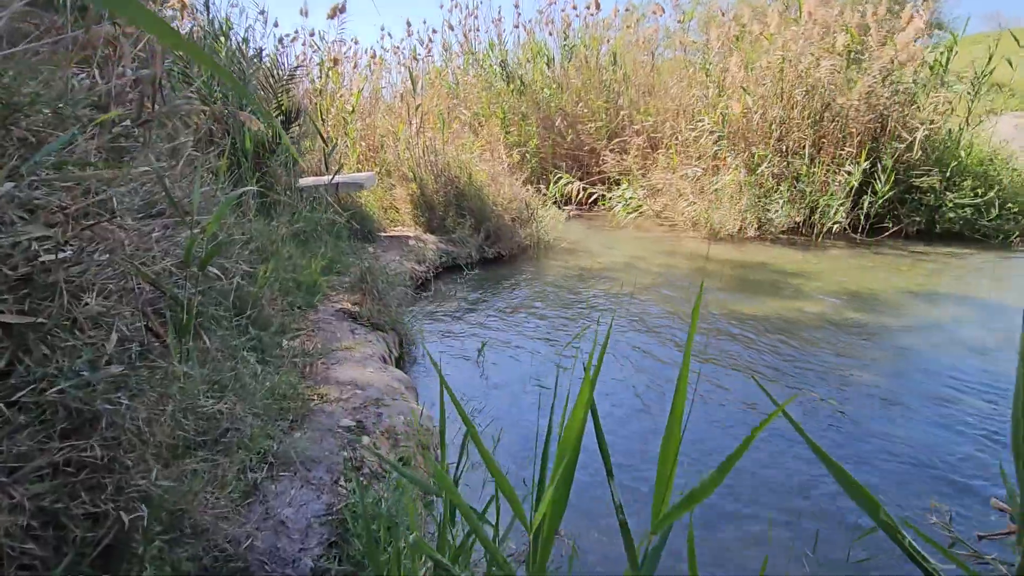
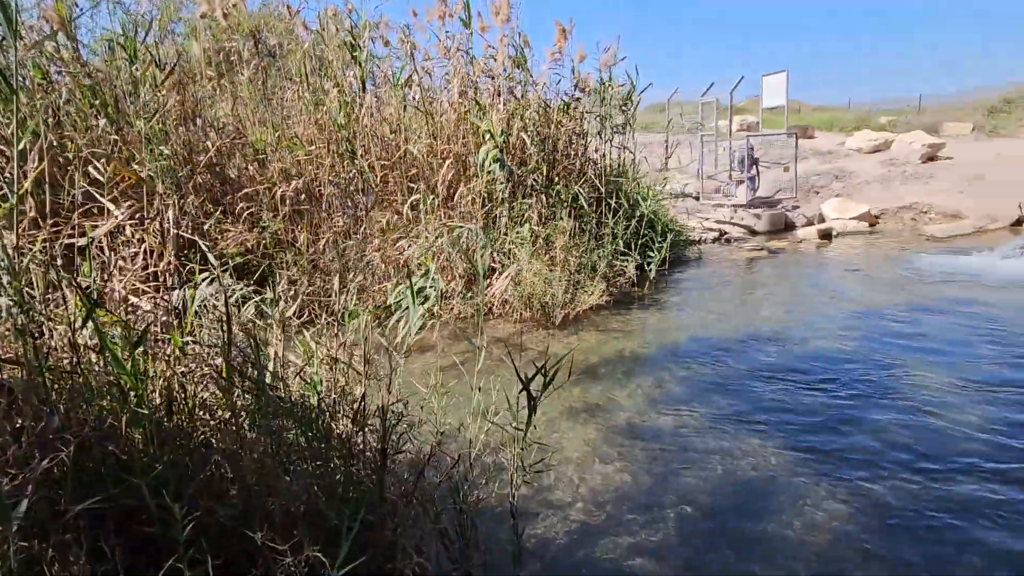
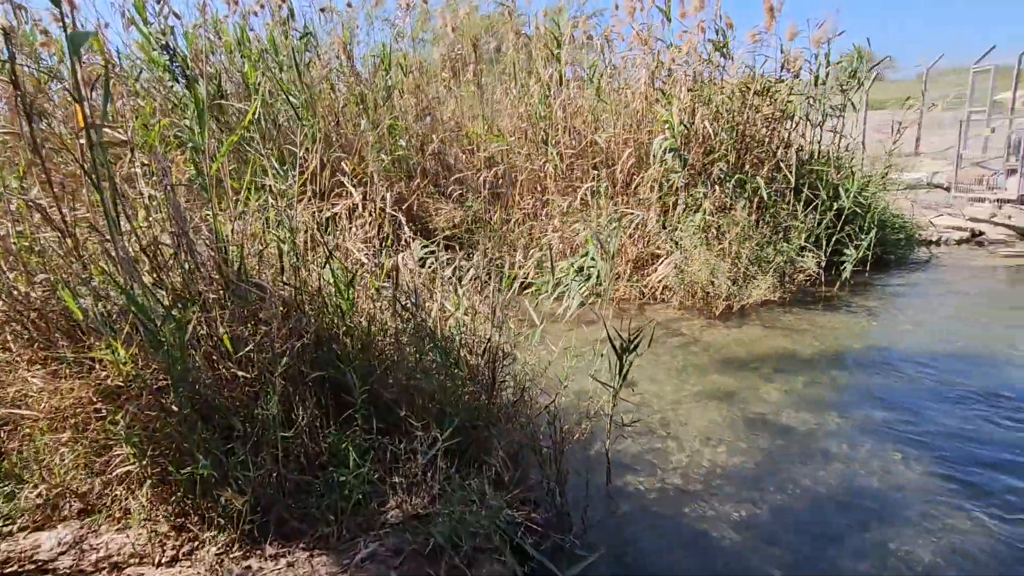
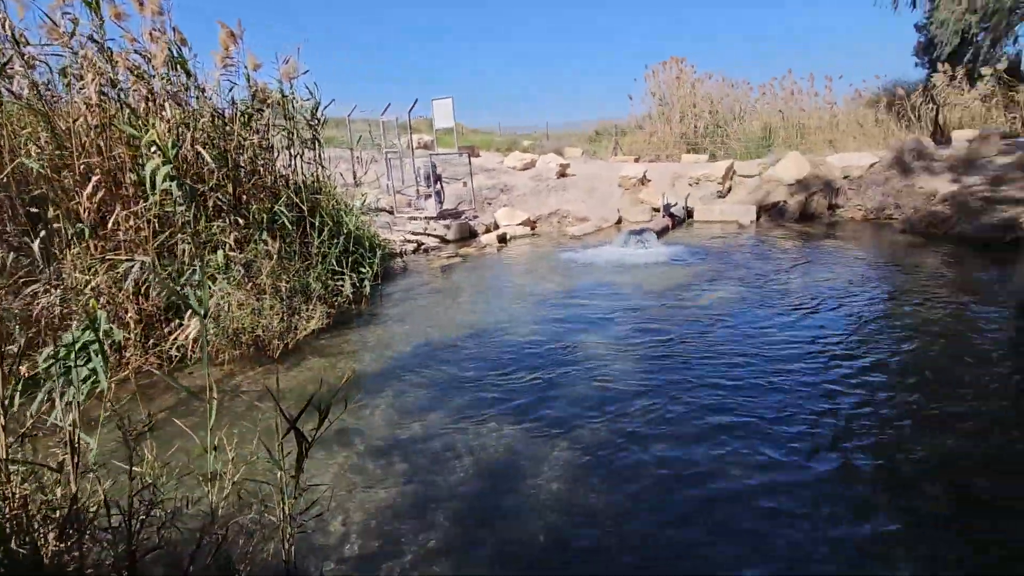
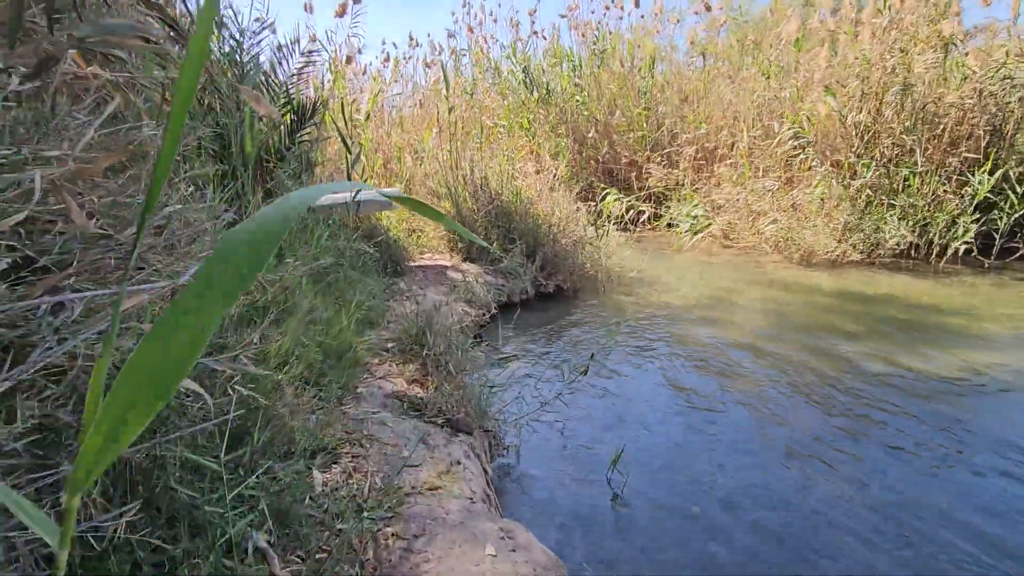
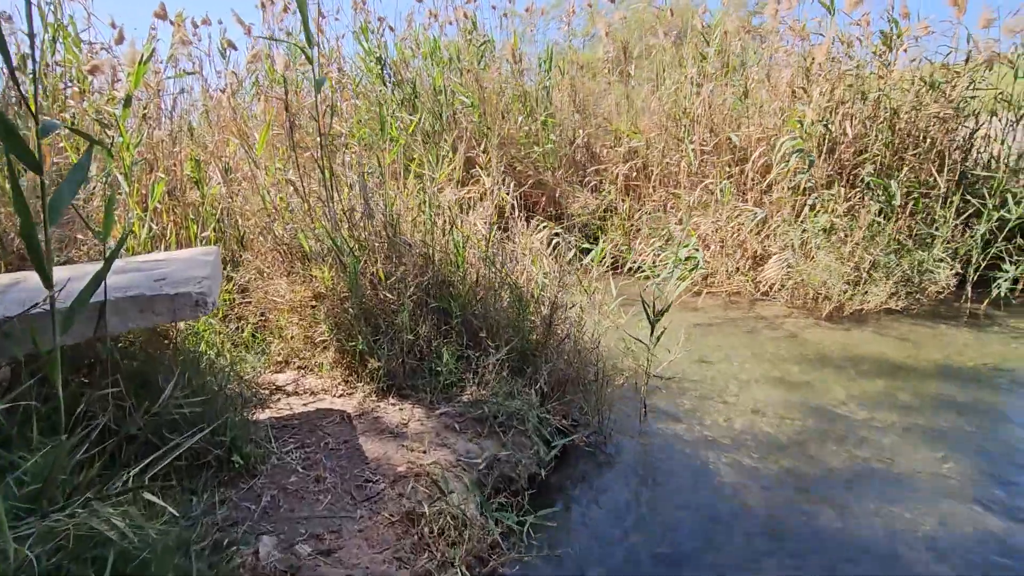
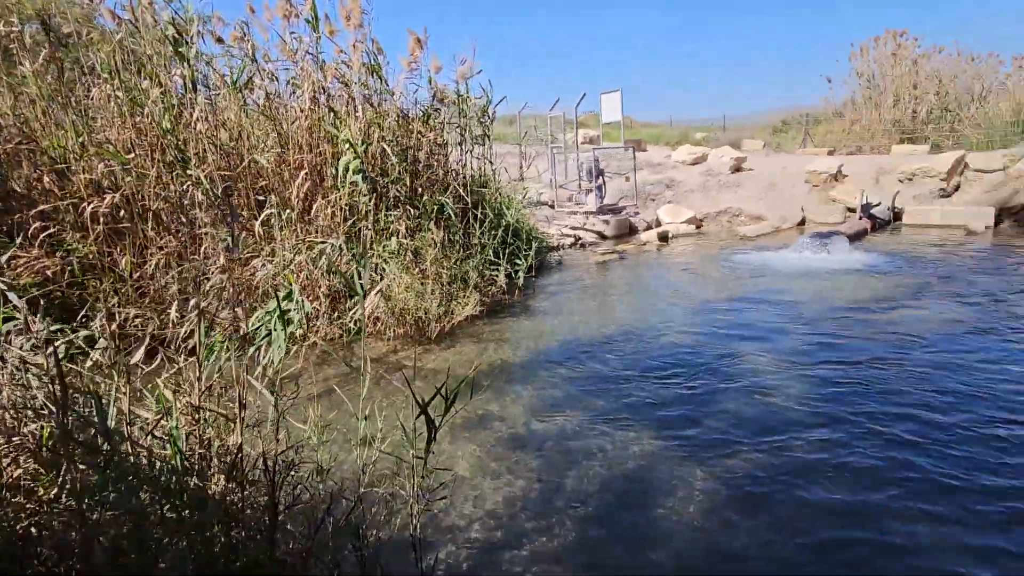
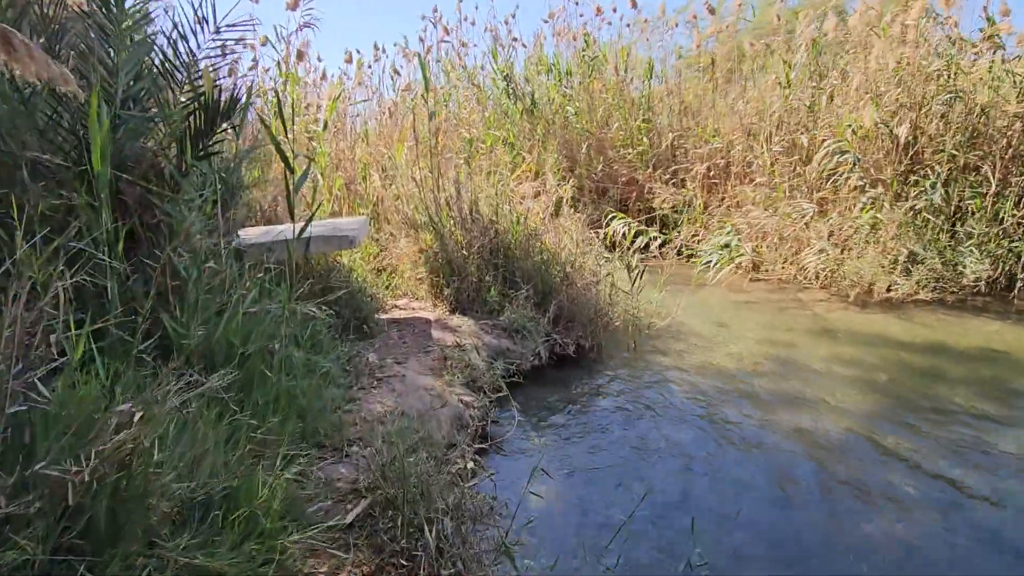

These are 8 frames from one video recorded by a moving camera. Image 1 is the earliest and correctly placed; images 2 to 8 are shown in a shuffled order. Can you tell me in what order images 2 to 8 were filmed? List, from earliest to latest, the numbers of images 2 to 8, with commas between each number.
5, 8, 6, 3, 2, 7, 4
